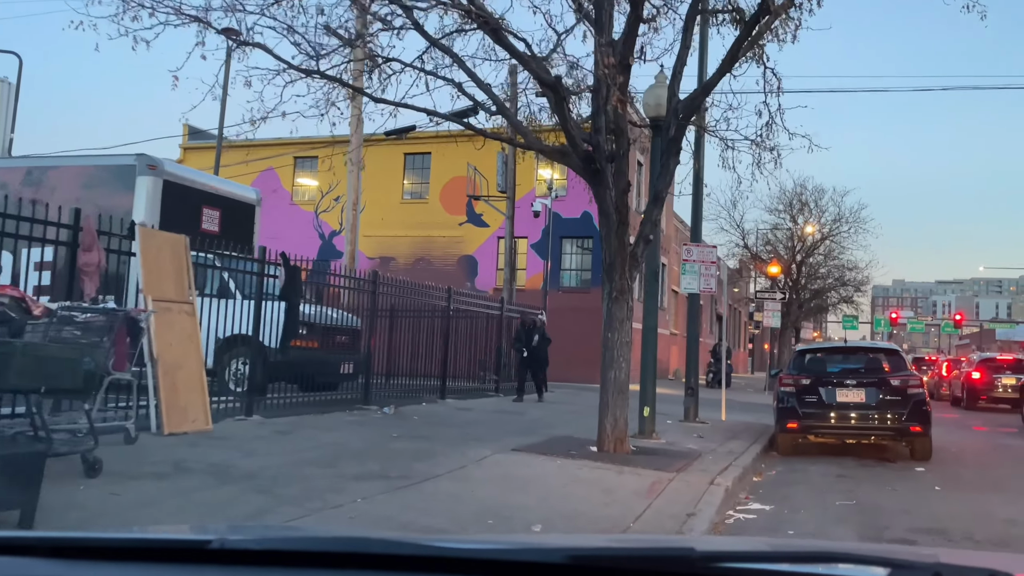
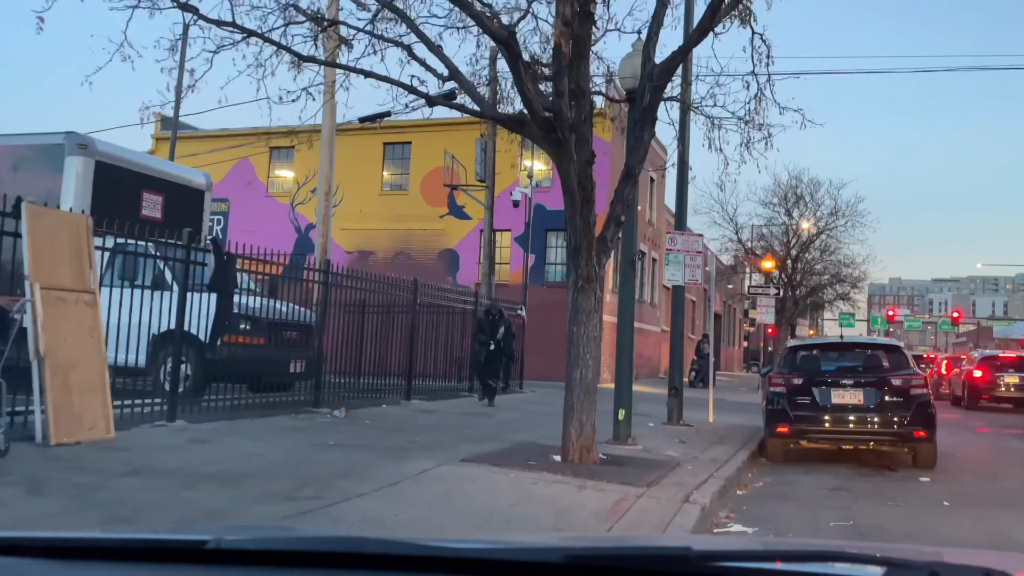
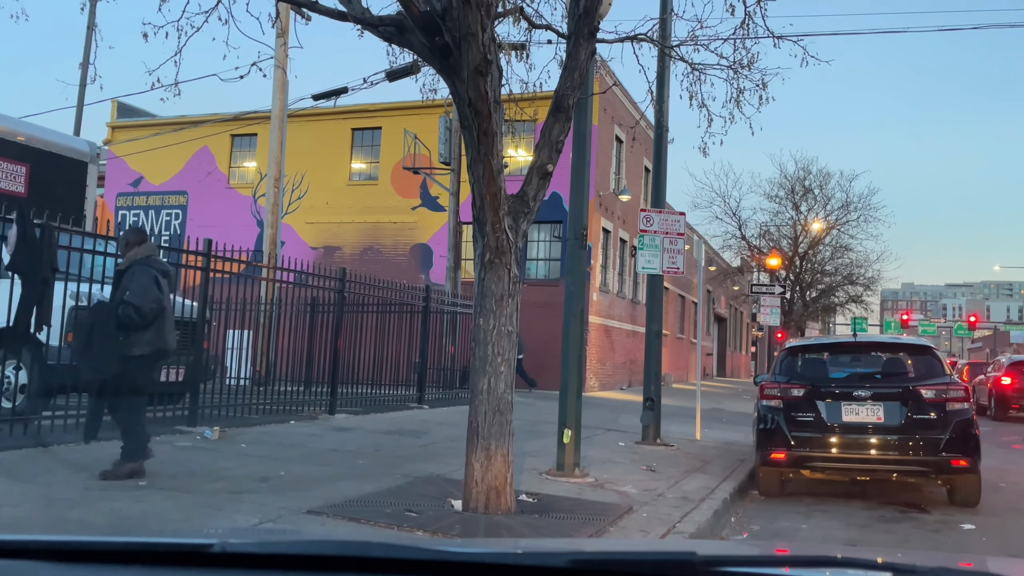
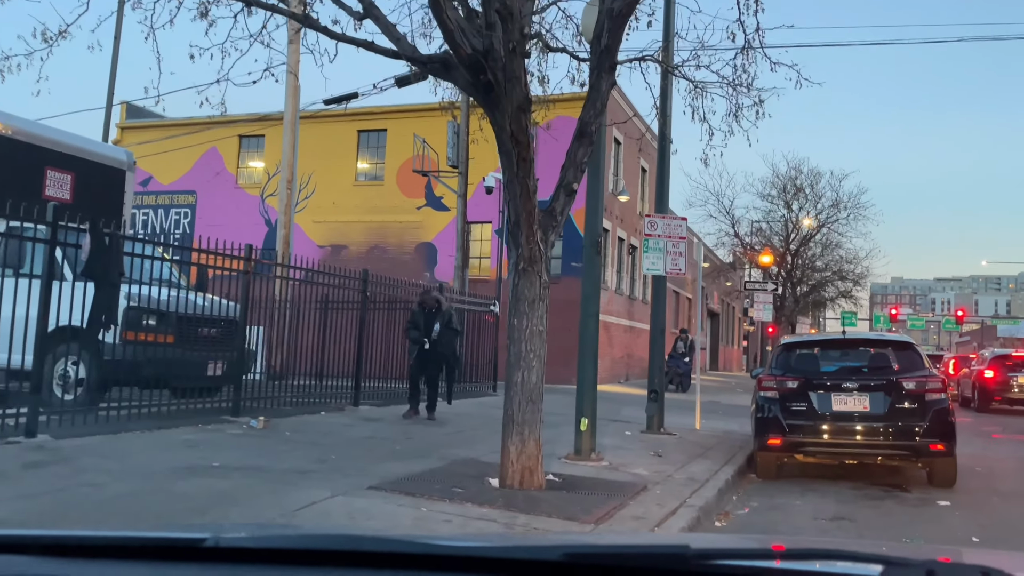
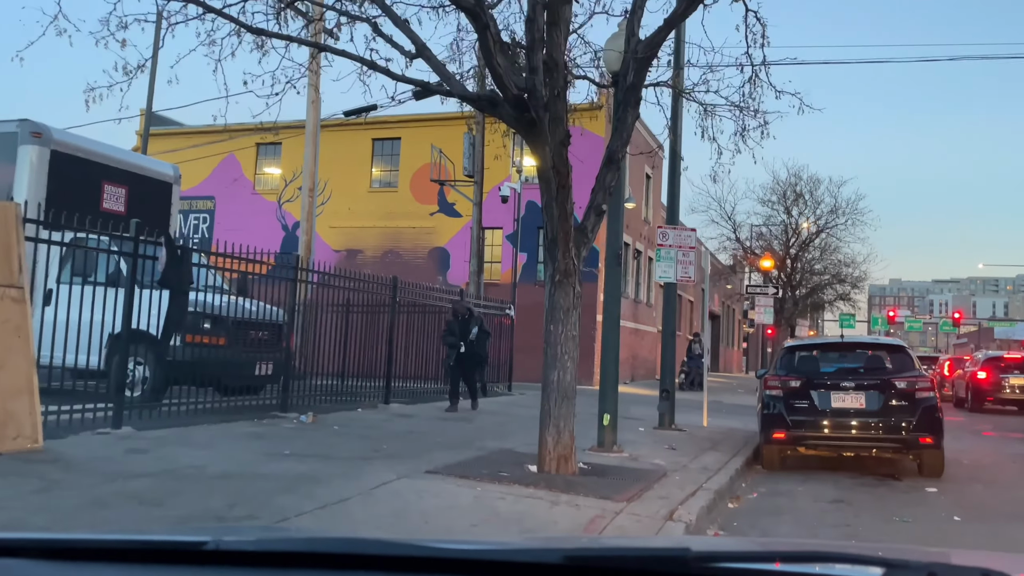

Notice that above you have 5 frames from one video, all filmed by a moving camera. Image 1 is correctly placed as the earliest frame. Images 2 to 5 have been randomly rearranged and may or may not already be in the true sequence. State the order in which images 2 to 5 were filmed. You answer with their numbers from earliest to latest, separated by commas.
2, 5, 4, 3
